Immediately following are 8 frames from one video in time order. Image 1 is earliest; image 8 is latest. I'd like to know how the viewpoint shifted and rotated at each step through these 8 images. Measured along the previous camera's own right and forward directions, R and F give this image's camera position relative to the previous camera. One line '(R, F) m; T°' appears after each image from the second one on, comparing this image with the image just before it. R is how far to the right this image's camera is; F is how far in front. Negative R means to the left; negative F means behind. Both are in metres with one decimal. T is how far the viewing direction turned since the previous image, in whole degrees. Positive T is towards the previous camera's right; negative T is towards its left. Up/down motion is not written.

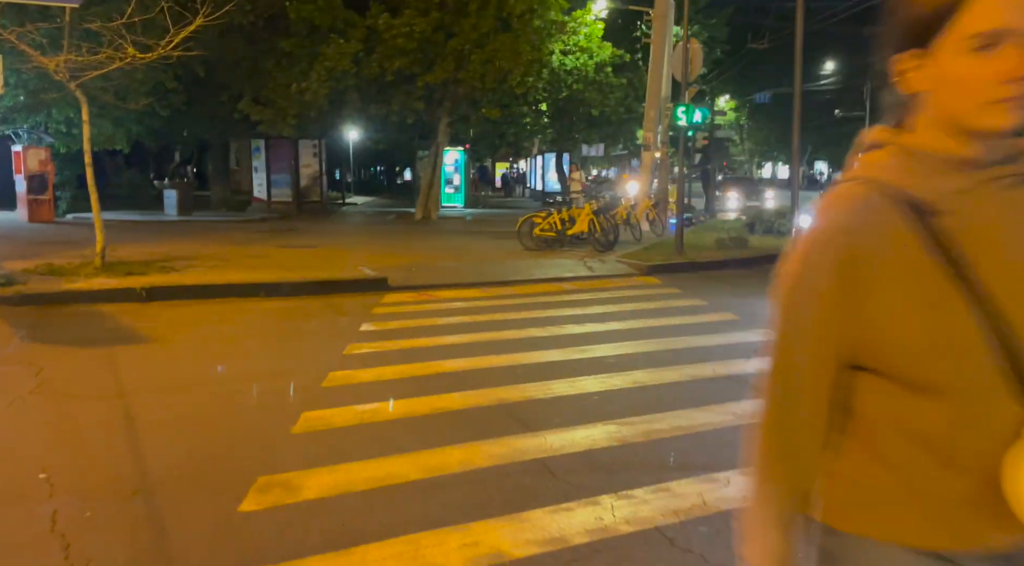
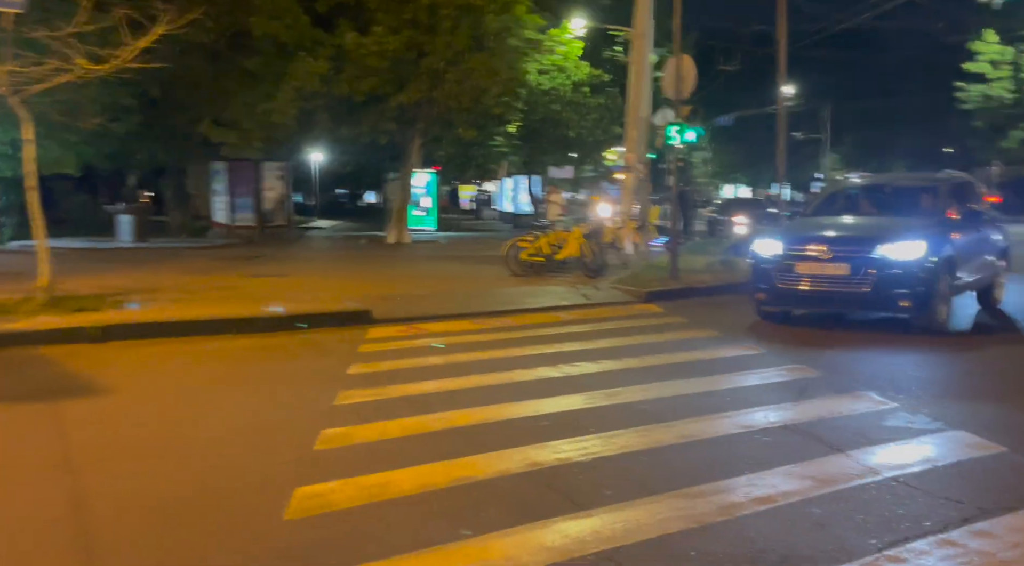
(-0.5, +0.9) m; +3°
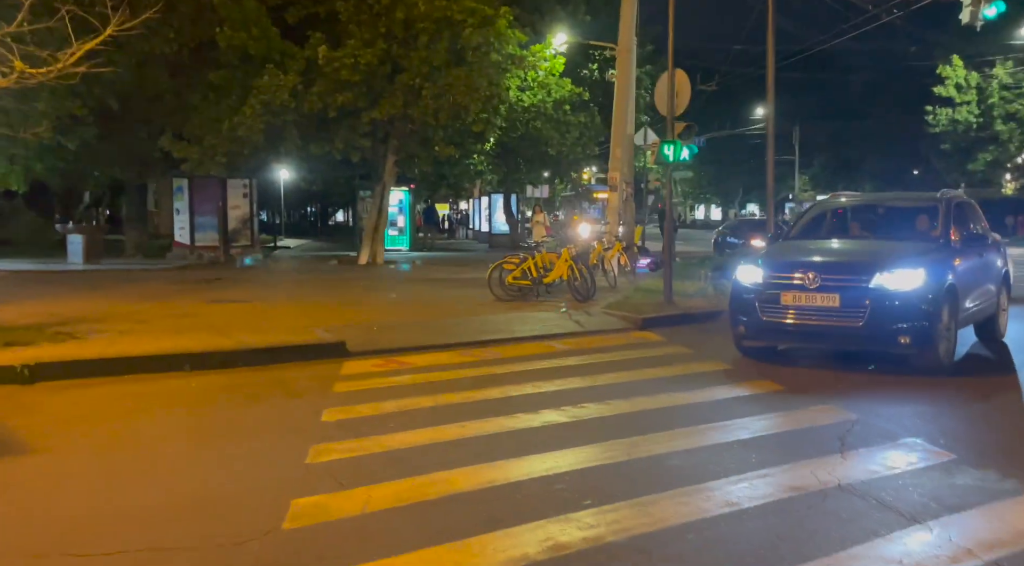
(-0.3, +0.9) m; +2°
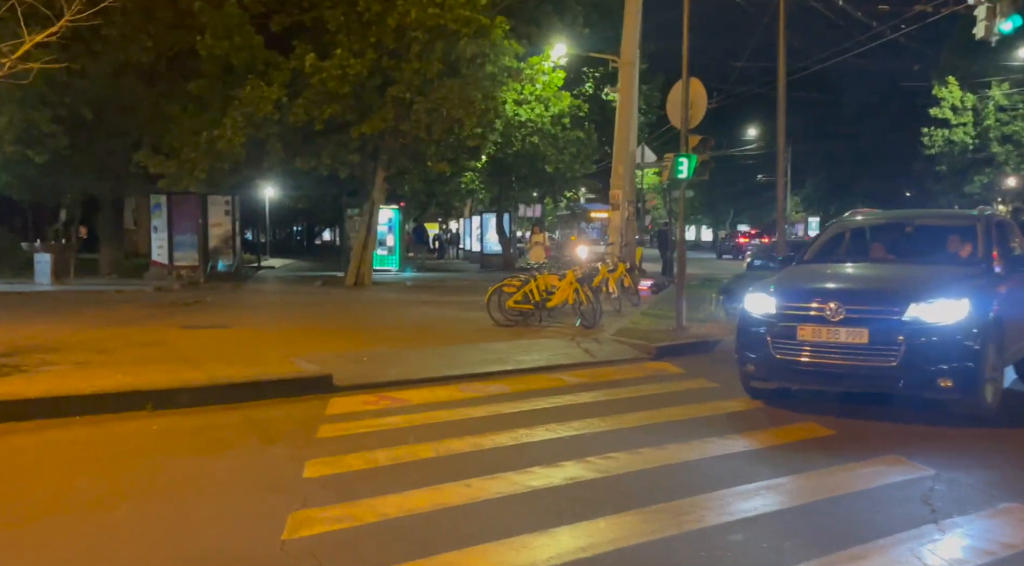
(-0.2, +1.0) m; +1°
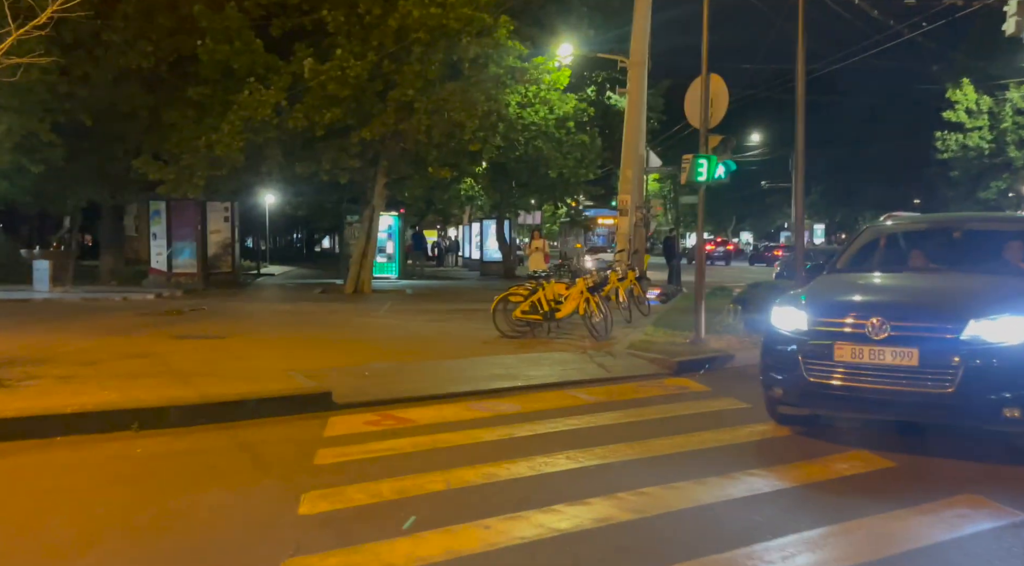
(-0.2, +0.6) m; 0°
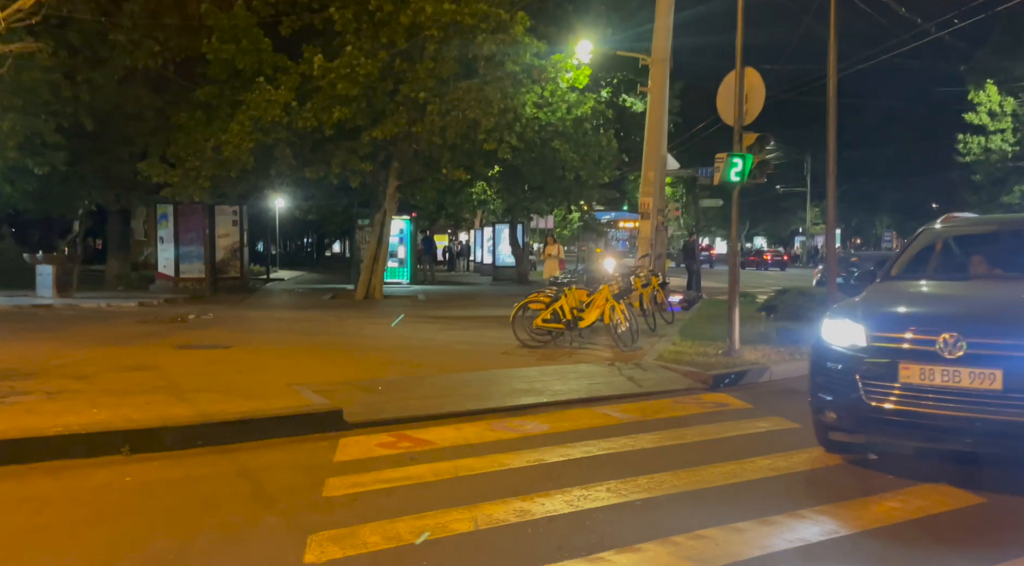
(-0.2, +0.7) m; -1°
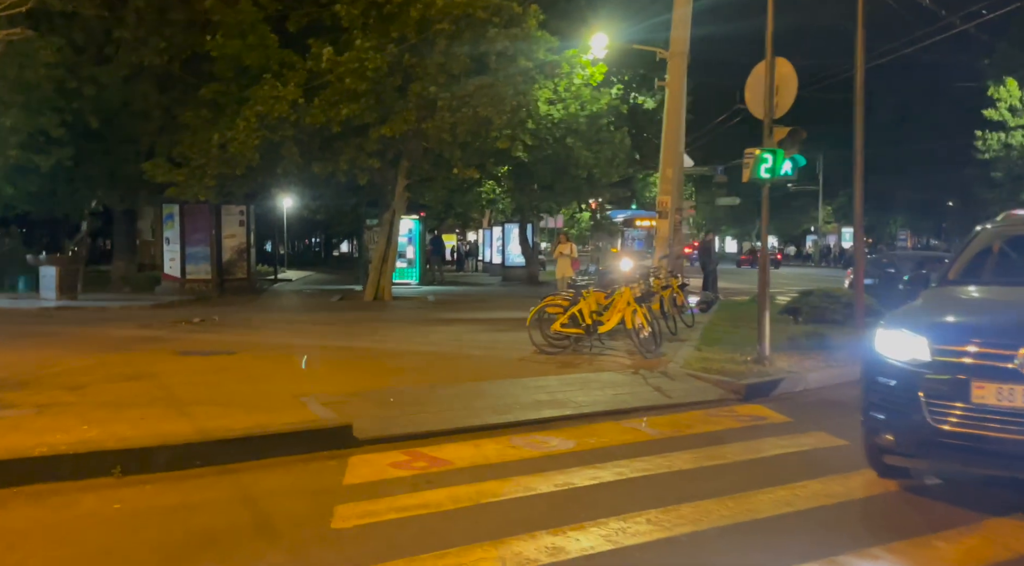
(-0.1, +0.6) m; -1°
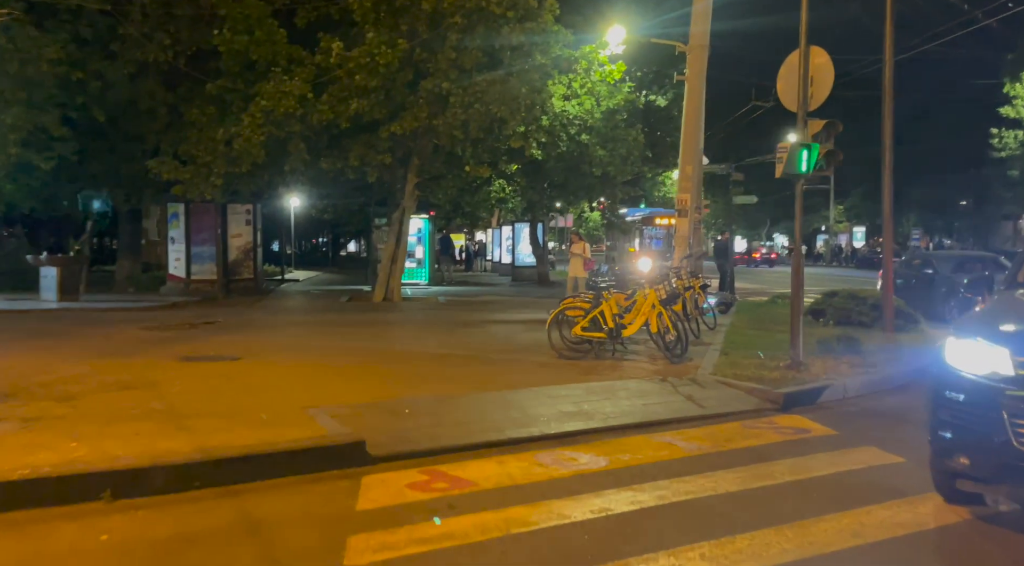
(-0.2, +0.6) m; 0°
